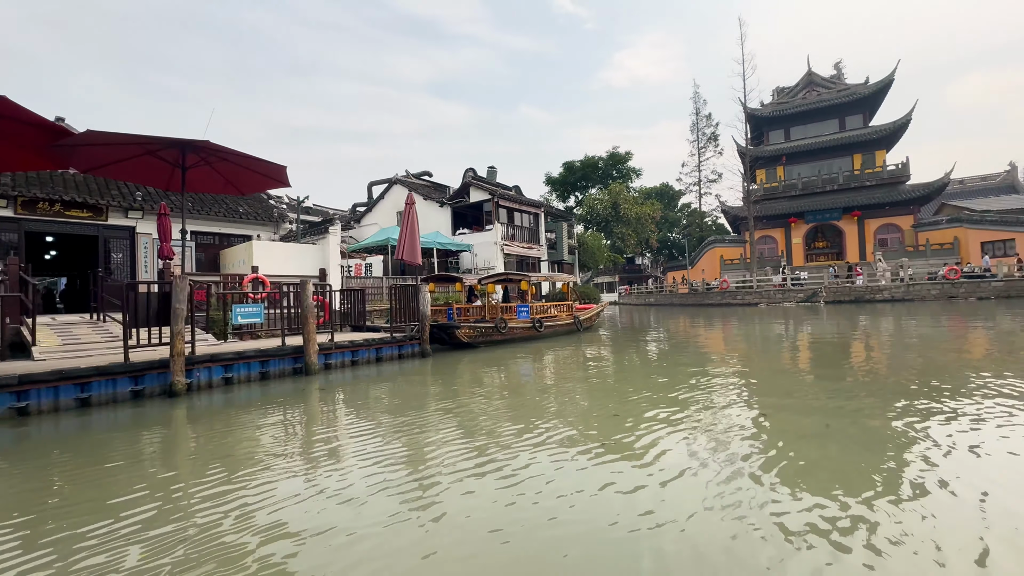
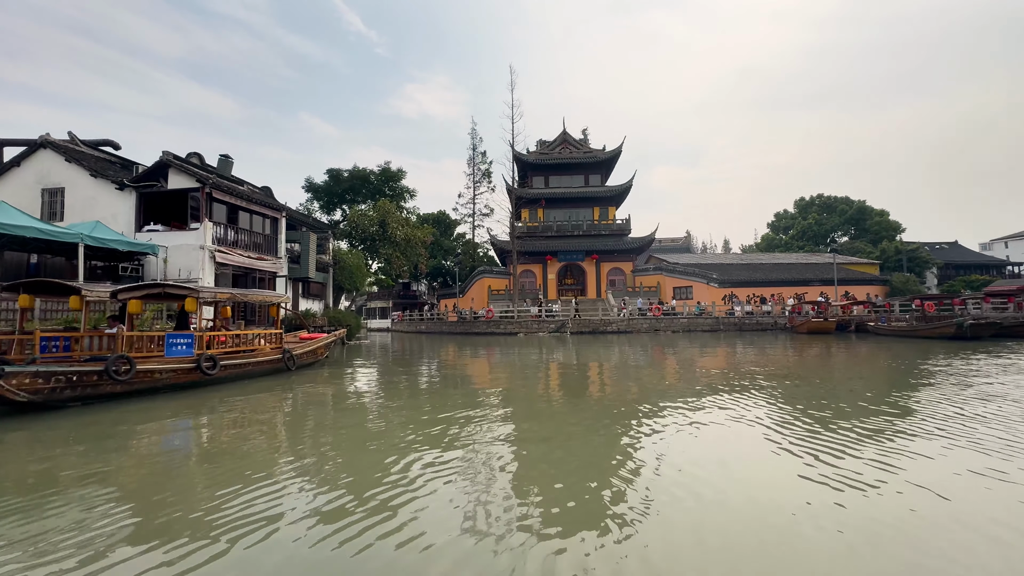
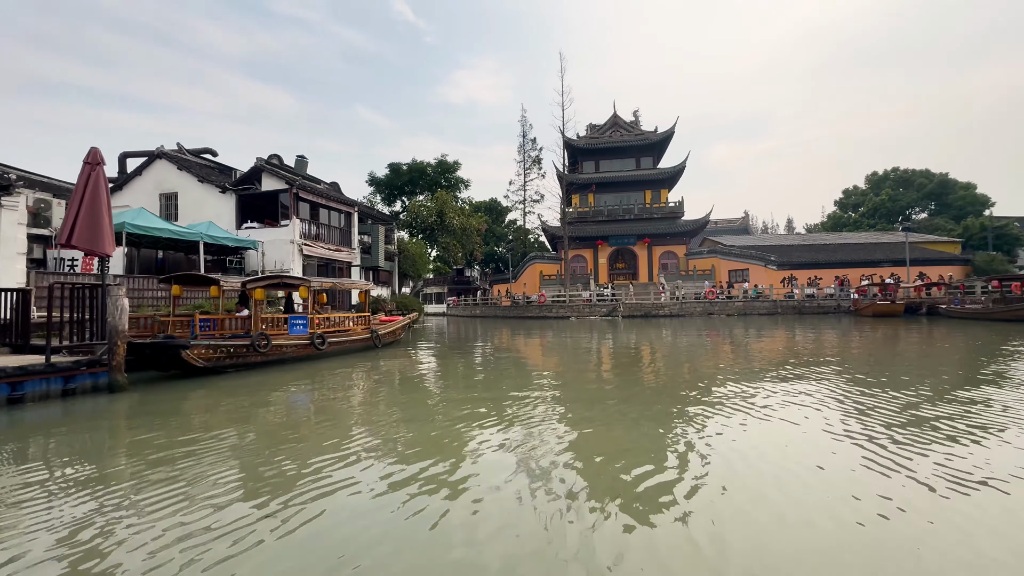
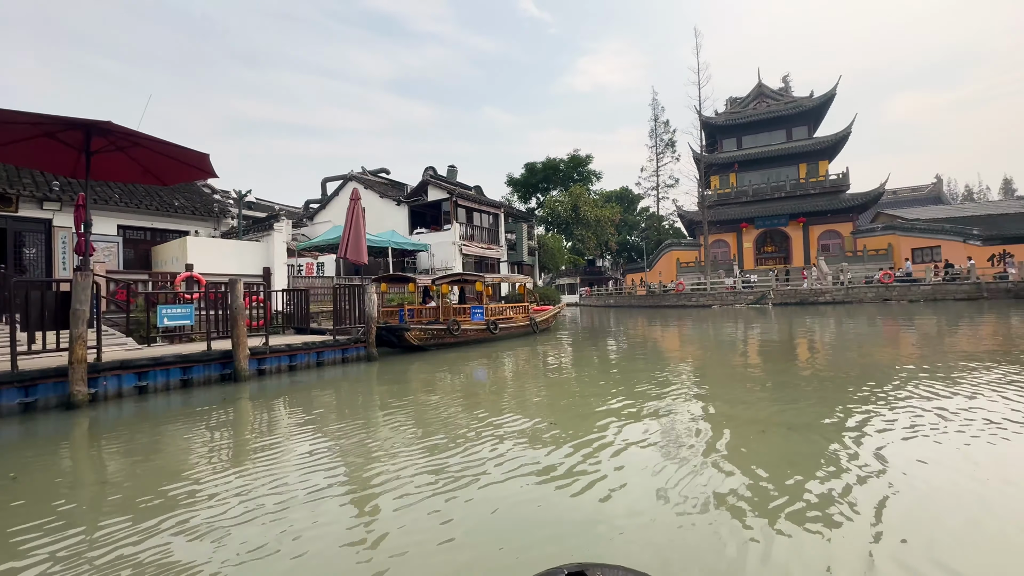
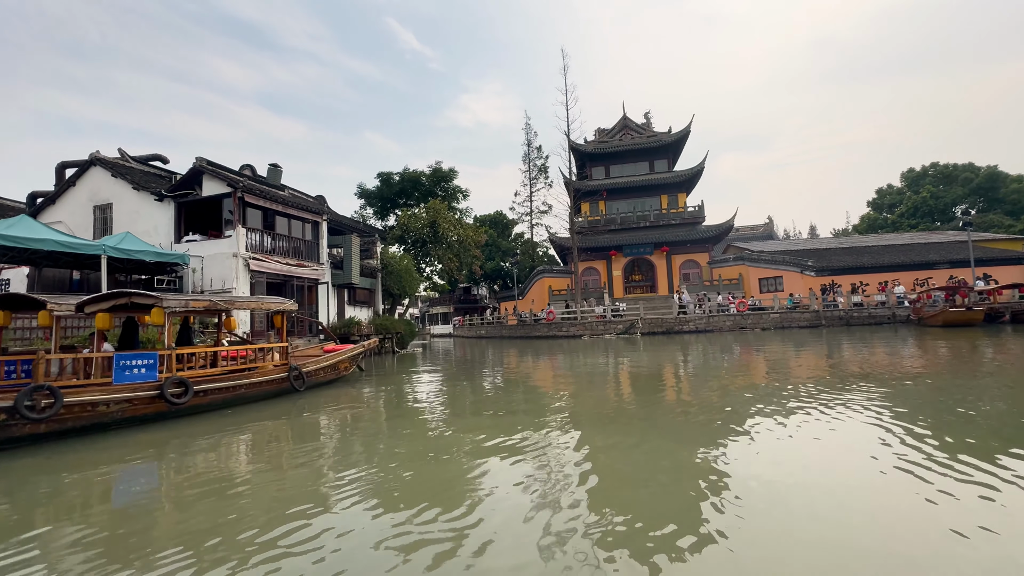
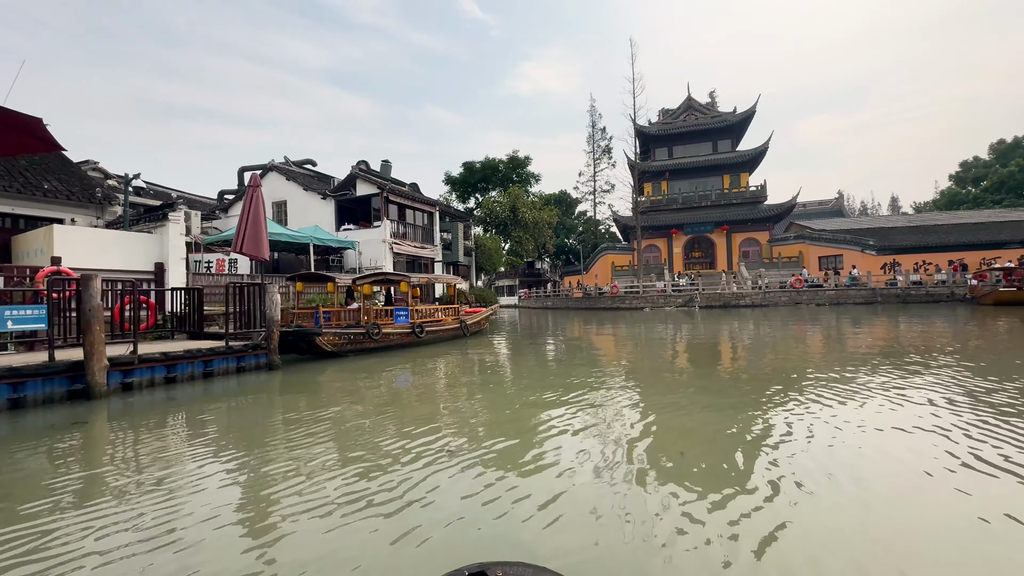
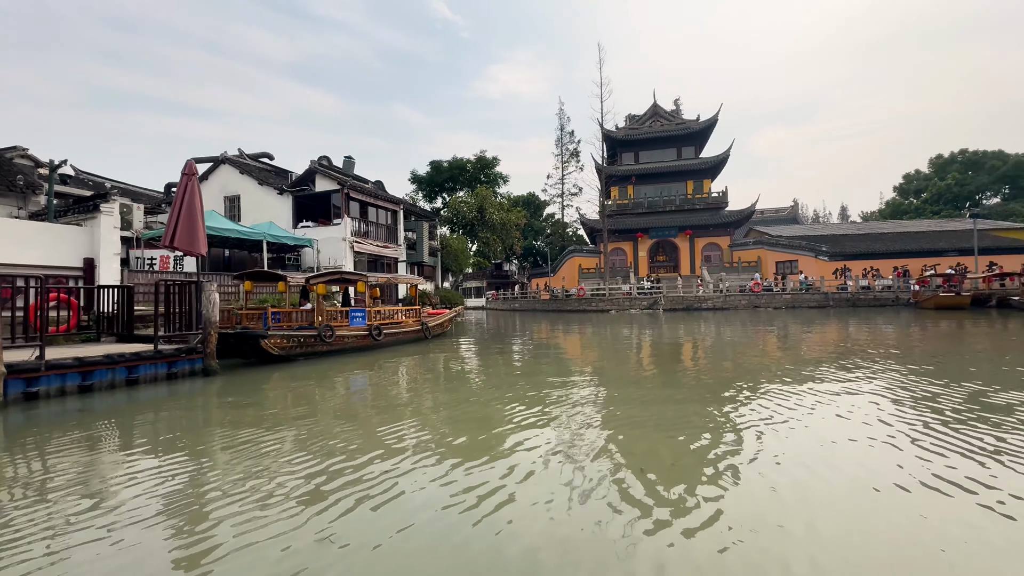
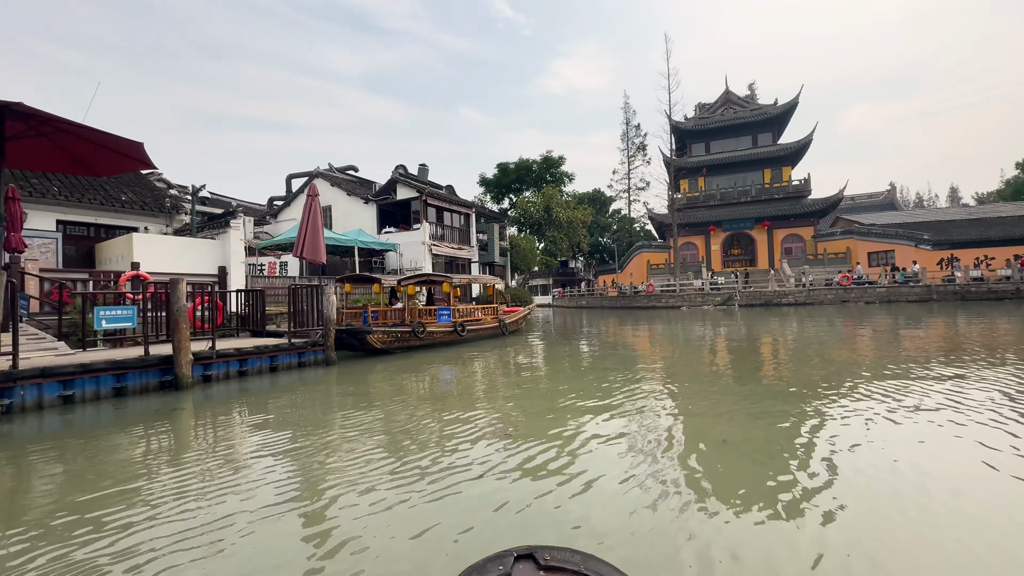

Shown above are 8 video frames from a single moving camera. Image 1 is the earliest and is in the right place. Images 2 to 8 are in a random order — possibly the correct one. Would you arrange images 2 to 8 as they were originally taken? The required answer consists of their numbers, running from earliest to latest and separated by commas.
4, 8, 6, 7, 3, 2, 5
